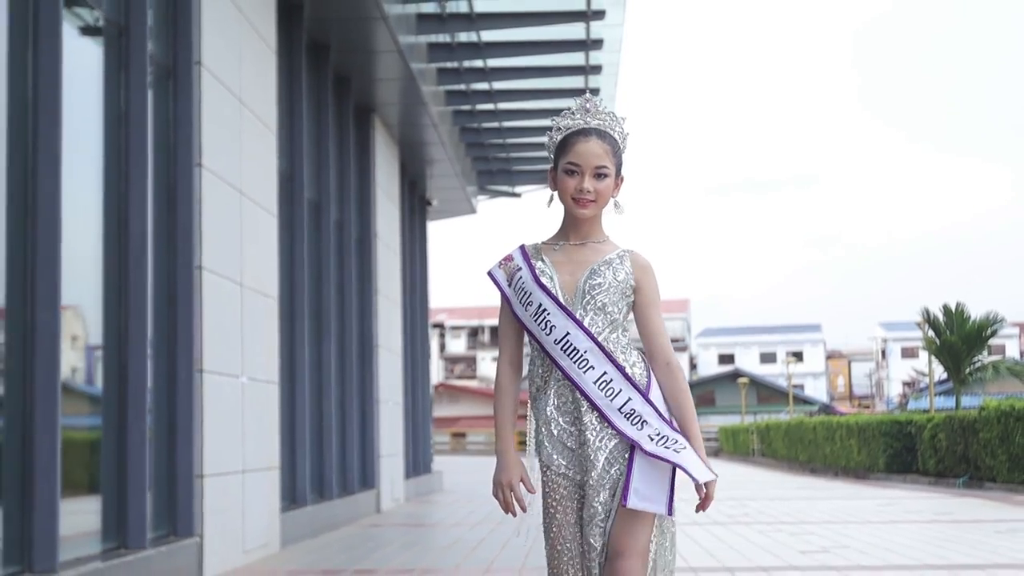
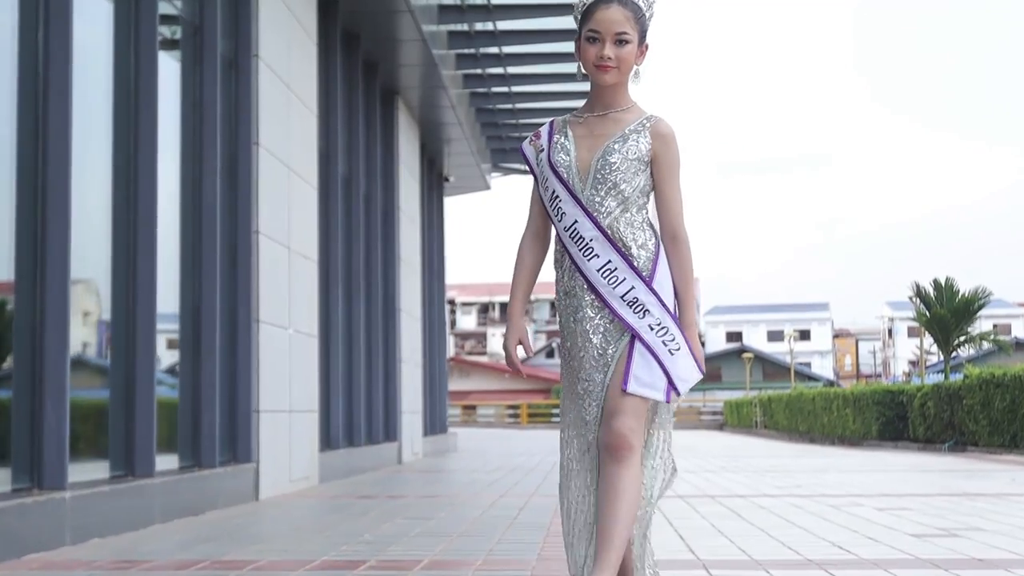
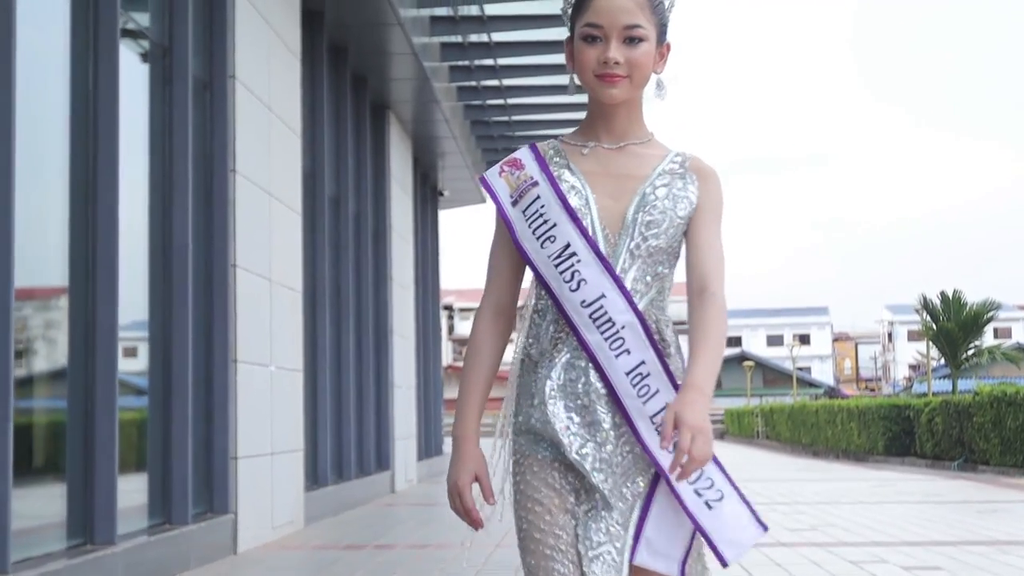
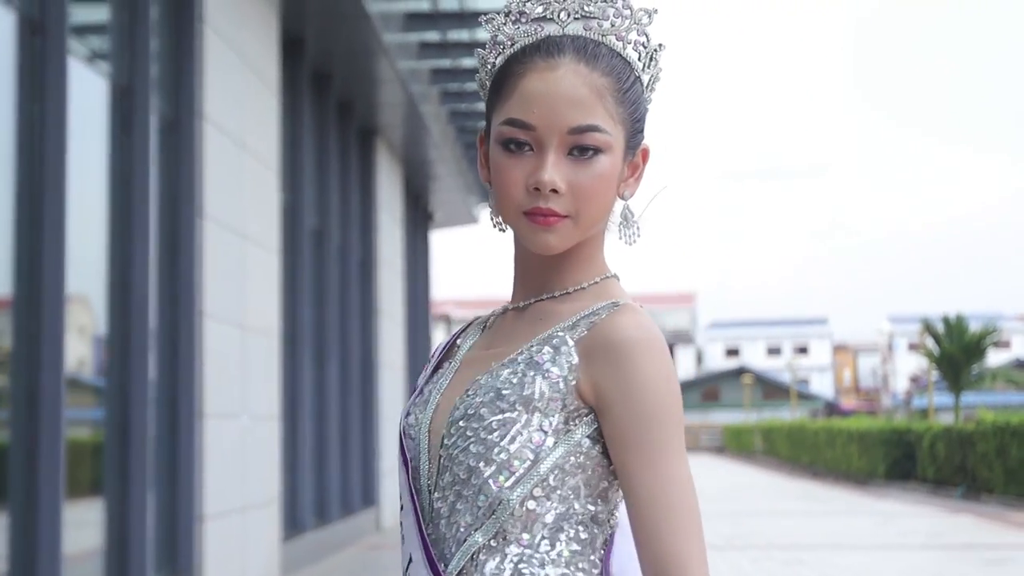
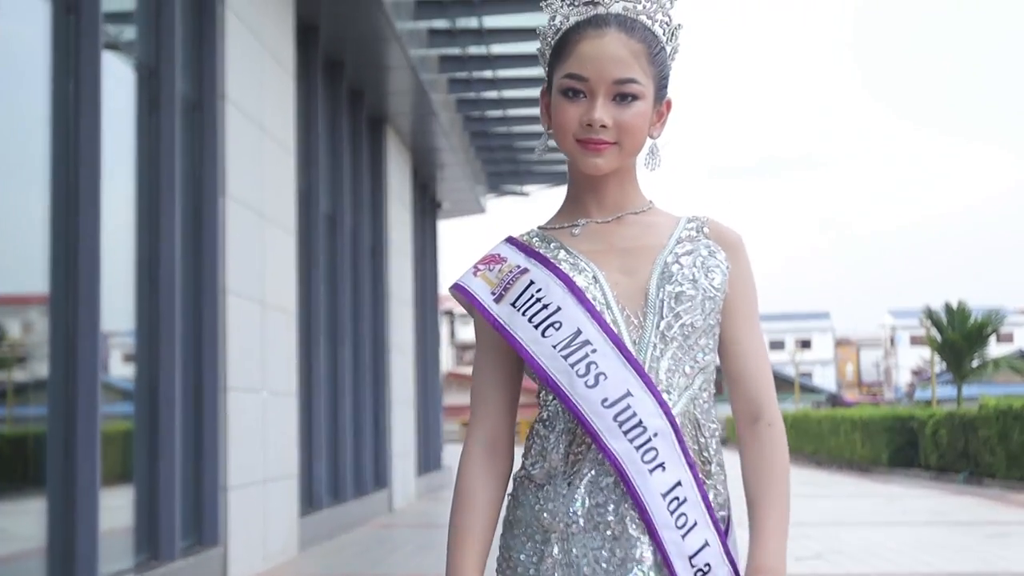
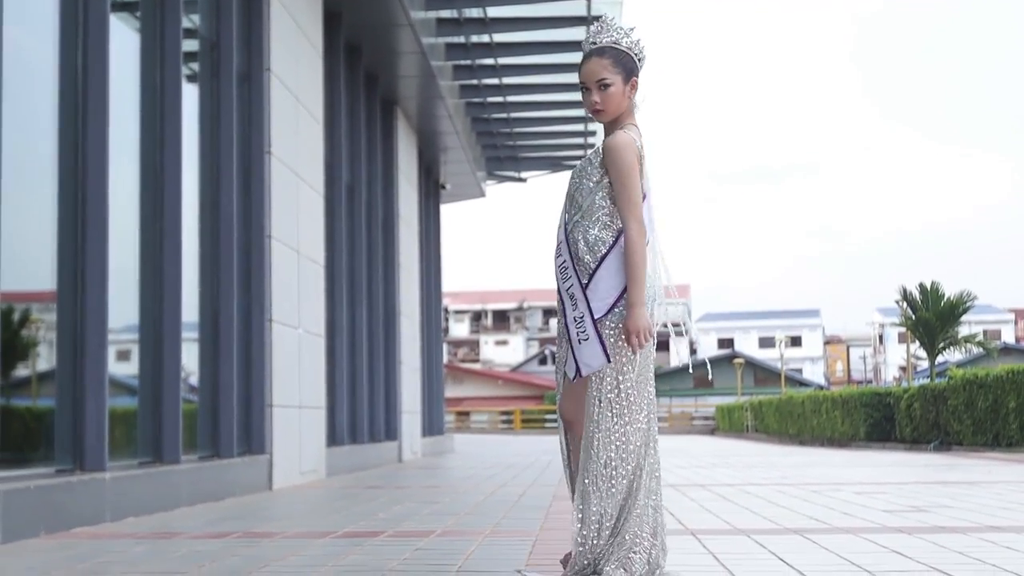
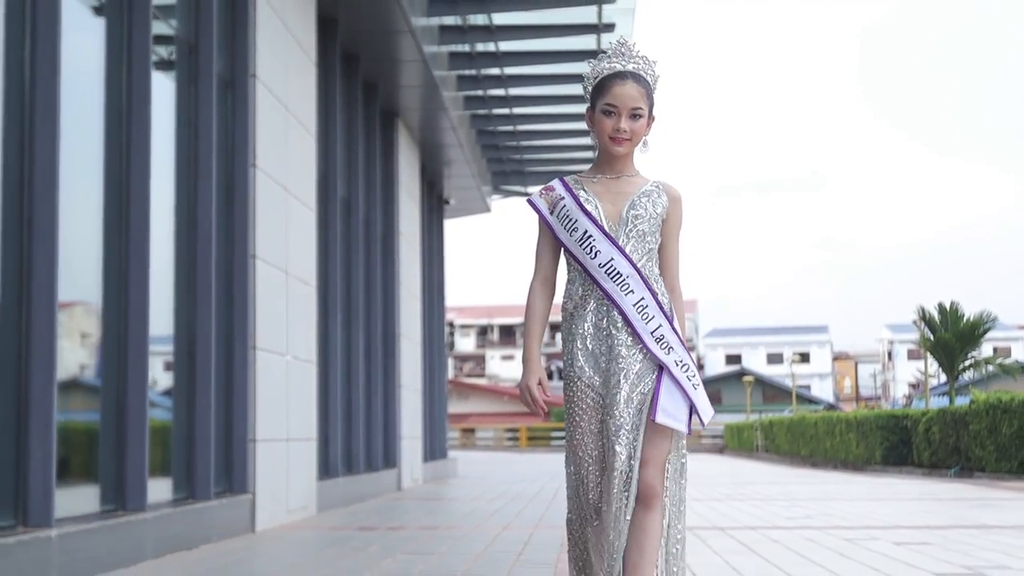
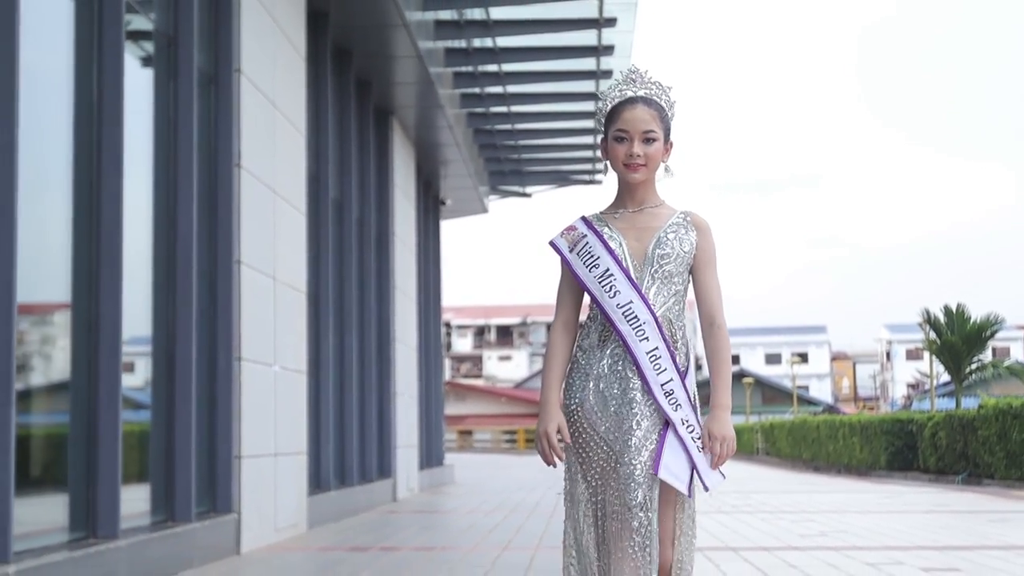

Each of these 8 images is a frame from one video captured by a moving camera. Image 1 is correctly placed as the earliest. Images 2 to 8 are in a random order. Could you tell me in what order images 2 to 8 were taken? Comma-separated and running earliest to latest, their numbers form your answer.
8, 7, 6, 2, 3, 5, 4
